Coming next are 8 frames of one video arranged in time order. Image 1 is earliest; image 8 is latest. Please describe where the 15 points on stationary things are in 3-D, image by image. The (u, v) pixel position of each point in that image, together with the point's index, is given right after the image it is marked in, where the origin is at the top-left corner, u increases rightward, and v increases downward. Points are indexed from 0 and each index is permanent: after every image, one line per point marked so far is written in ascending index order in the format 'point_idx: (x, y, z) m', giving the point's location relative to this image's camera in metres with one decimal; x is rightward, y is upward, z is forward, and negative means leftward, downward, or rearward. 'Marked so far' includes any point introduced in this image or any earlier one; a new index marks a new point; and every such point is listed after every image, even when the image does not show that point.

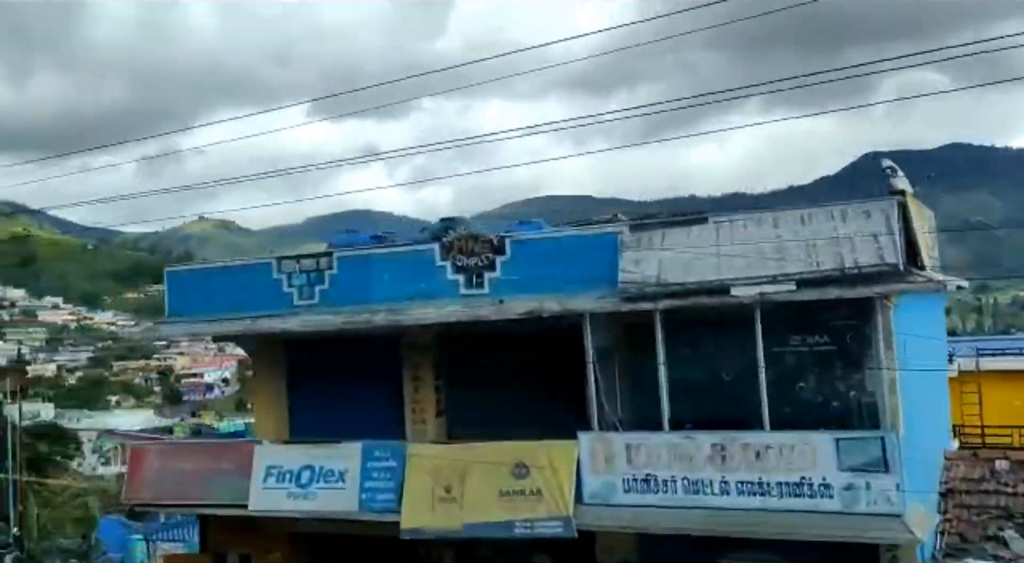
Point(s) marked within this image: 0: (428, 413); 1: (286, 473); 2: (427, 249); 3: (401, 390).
0: (-0.8, -1.2, +9.0) m
1: (-2.0, -1.7, +8.8) m
2: (-0.7, +0.3, +8.4) m
3: (-1.0, -1.0, +9.1) m
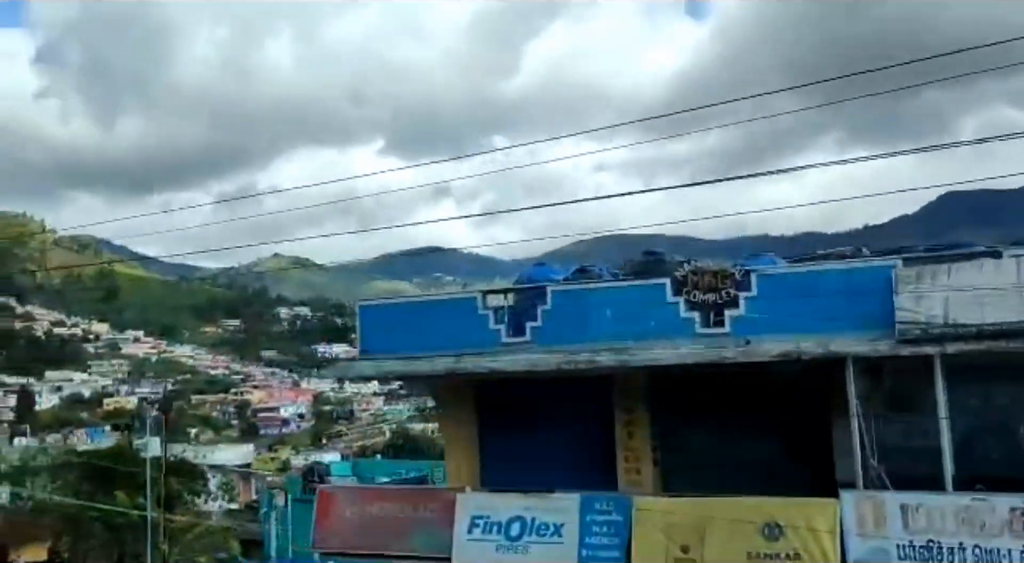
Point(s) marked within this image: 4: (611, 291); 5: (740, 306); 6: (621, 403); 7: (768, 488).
0: (+1.1, -1.5, +8.3) m
1: (-0.2, -2.0, +8.2) m
2: (+1.1, 0.0, +7.7) m
3: (+0.9, -1.4, +8.5) m
4: (+0.8, -0.1, +8.0) m
5: (+1.7, -0.2, +7.3) m
6: (+0.9, -1.1, +8.3) m
7: (+2.1, -1.7, +7.9) m
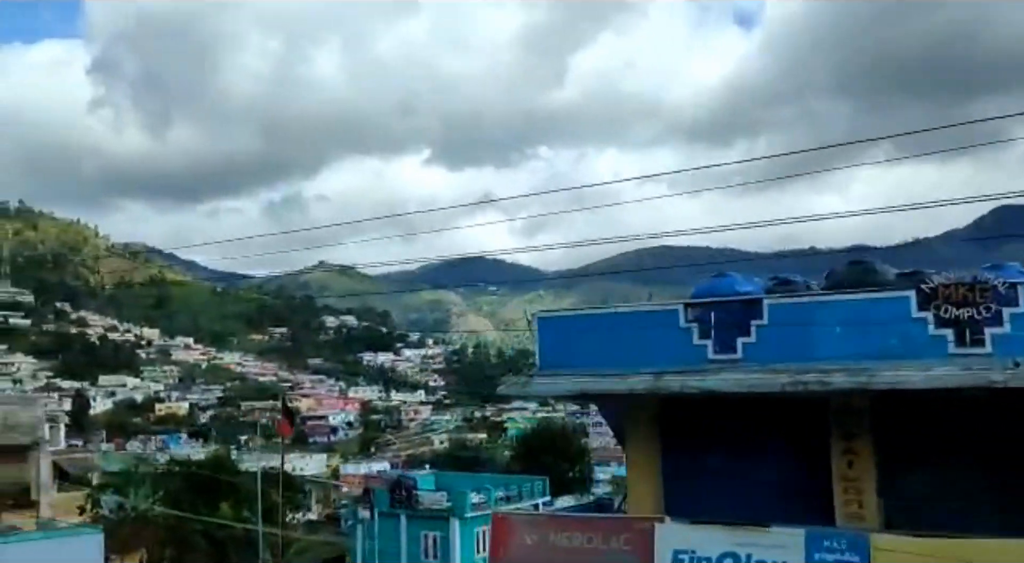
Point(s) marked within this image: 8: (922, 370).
0: (+2.7, -1.6, +7.5) m
1: (+1.4, -2.1, +7.4) m
2: (+2.7, -0.1, +6.9) m
3: (+2.5, -1.5, +7.7) m
4: (+2.4, -0.2, +7.2) m
5: (+3.3, -0.3, +6.5) m
6: (+2.6, -1.2, +7.6) m
7: (+3.7, -1.8, +7.1) m
8: (+2.8, -0.6, +6.7) m
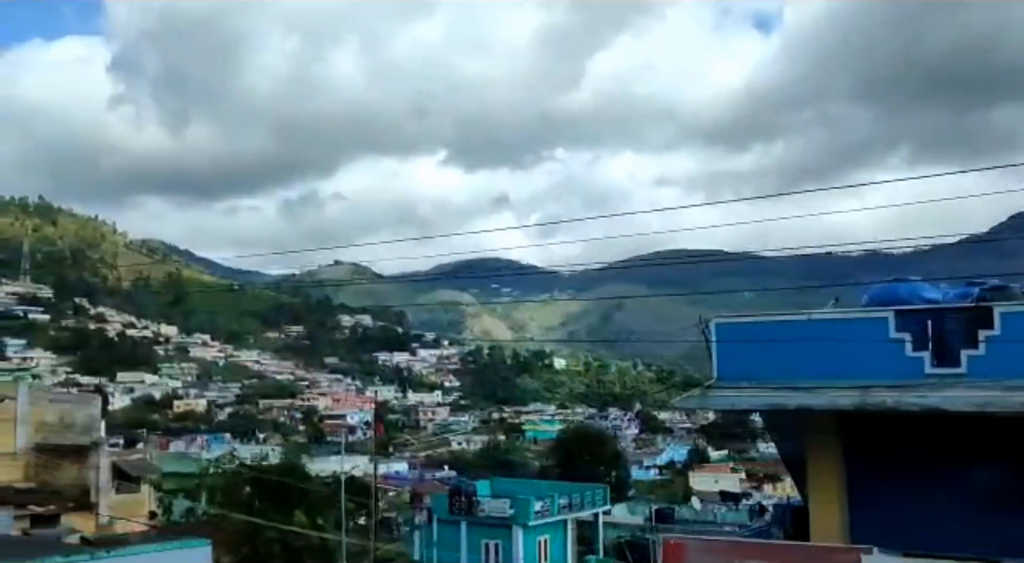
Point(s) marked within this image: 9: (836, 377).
0: (+4.1, -1.7, +6.7) m
1: (+2.8, -2.2, +6.7) m
2: (+4.1, -0.2, +6.2) m
3: (+3.9, -1.5, +6.9) m
4: (+3.8, -0.2, +6.5) m
5: (+4.7, -0.3, +5.8) m
6: (+3.9, -1.2, +6.8) m
7: (+5.1, -1.9, +6.3) m
8: (+4.2, -0.7, +5.9) m
9: (+2.4, -0.7, +7.2) m
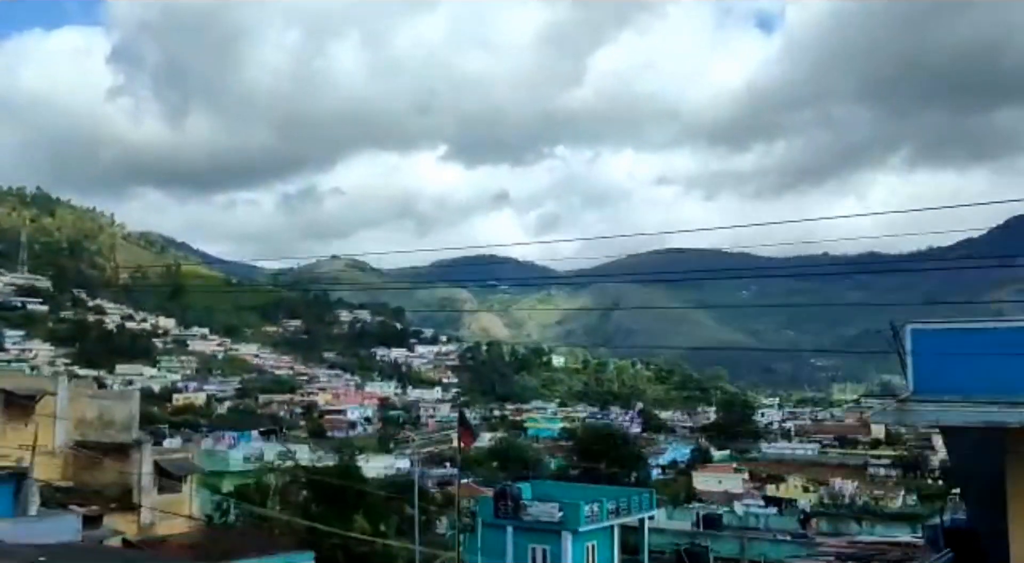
0: (+5.4, -1.7, +6.0) m
1: (+4.1, -2.2, +6.0) m
2: (+5.4, -0.2, +5.5) m
3: (+5.1, -1.6, +6.3) m
4: (+5.1, -0.3, +5.8) m
5: (+6.0, -0.4, +5.1) m
6: (+5.2, -1.3, +6.1) m
7: (+6.3, -1.9, +5.7) m
8: (+5.4, -0.7, +5.2) m
9: (+3.7, -0.8, +6.5) m
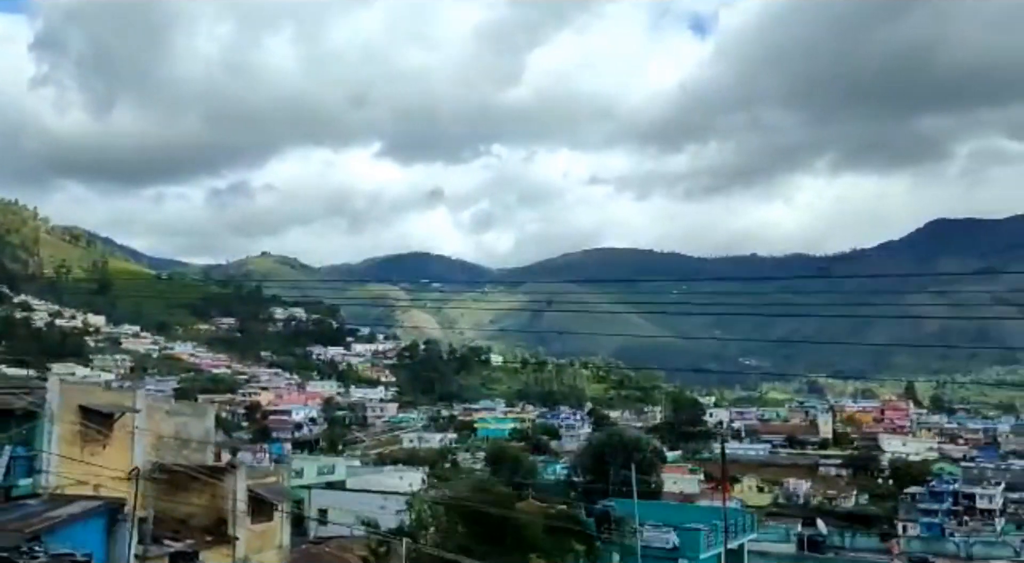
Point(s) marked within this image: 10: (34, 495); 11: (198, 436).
0: (+8.9, -1.9, +4.5) m
1: (+7.7, -2.3, +4.4) m
2: (+9.0, -0.4, +4.0) m
3: (+8.7, -1.7, +4.8) m
4: (+8.7, -0.4, +4.3) m
5: (+9.6, -0.6, +3.6) m
6: (+8.8, -1.4, +4.6) m
7: (+9.9, -2.1, +4.2) m
8: (+9.1, -0.9, +3.8) m
9: (+7.2, -0.9, +4.9) m
10: (-8.0, -3.6, +16.2) m
11: (-6.3, -3.1, +19.4) m
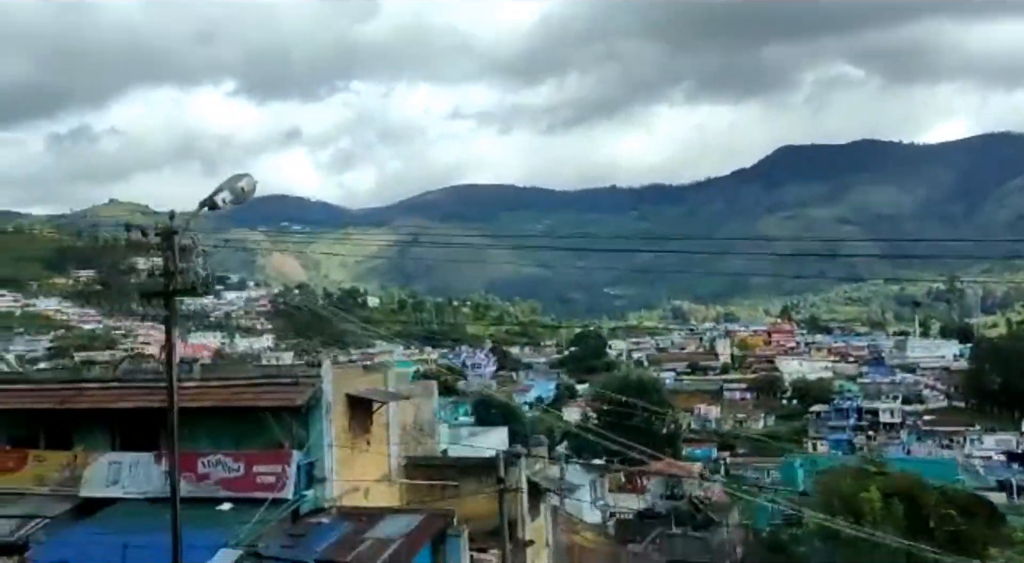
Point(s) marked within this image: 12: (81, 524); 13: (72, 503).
0: (+15.7, -1.4, +3.7) m
1: (+14.5, -1.9, +3.4) m
2: (+15.9, +0.1, +3.1) m
3: (+15.5, -1.2, +3.8) m
4: (+15.5, 0.0, +3.3) m
5: (+16.5, -0.1, +2.8) m
6: (+15.6, -0.9, +3.7) m
7: (+16.8, -1.6, +3.5) m
8: (+16.0, -0.4, +2.9) m
9: (+14.0, -0.4, +3.7) m
10: (-2.6, -3.1, +13.0) m
11: (-1.4, -2.3, +16.3) m
12: (-5.5, -3.1, +12.4) m
13: (-6.0, -3.0, +13.2) m
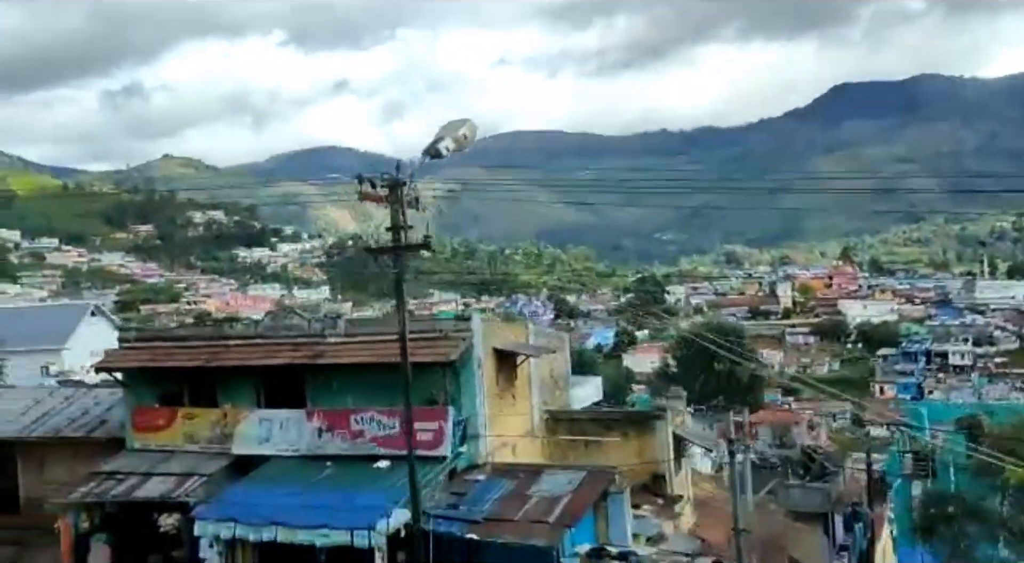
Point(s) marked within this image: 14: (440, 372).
0: (+17.3, -1.0, +2.4) m
1: (+16.0, -1.5, +2.2) m
2: (+17.3, +0.5, +1.7) m
3: (+17.0, -0.8, +2.6) m
4: (+17.0, +0.4, +1.9) m
5: (+18.0, +0.3, +1.4) m
6: (+17.1, -0.5, +2.4) m
7: (+18.3, -1.2, +2.2) m
8: (+17.5, -0.1, +1.5) m
9: (+15.5, -0.1, +2.5) m
10: (-0.5, -2.5, +12.8) m
11: (+0.9, -1.5, +16.0) m
12: (-3.5, -2.6, +12.3) m
13: (-3.9, -2.4, +13.1) m
14: (-0.9, -1.2, +12.6) m
